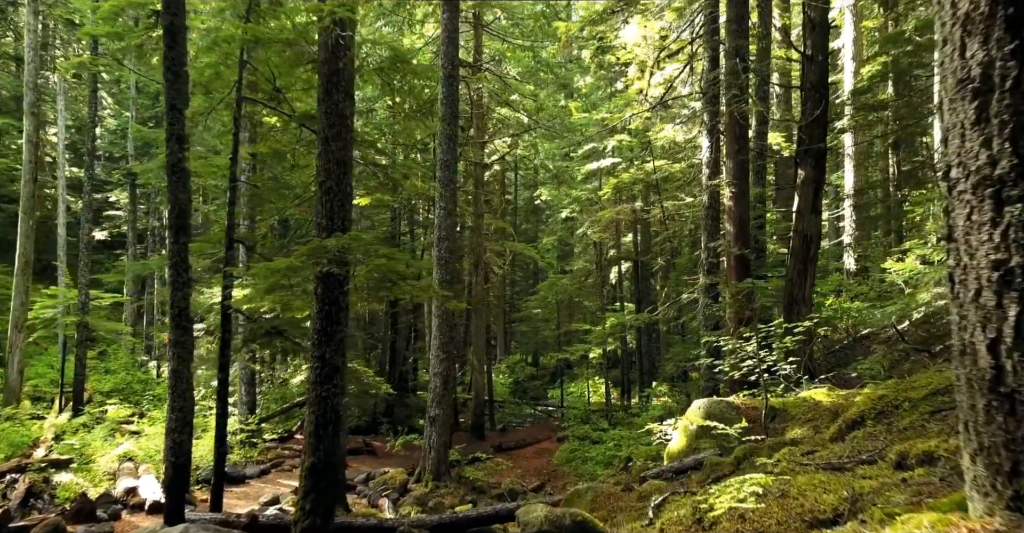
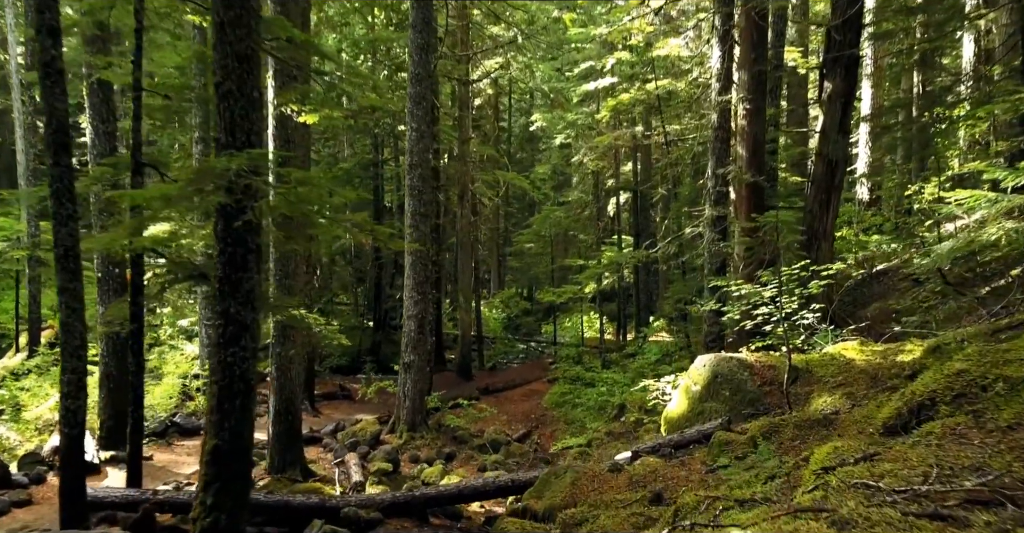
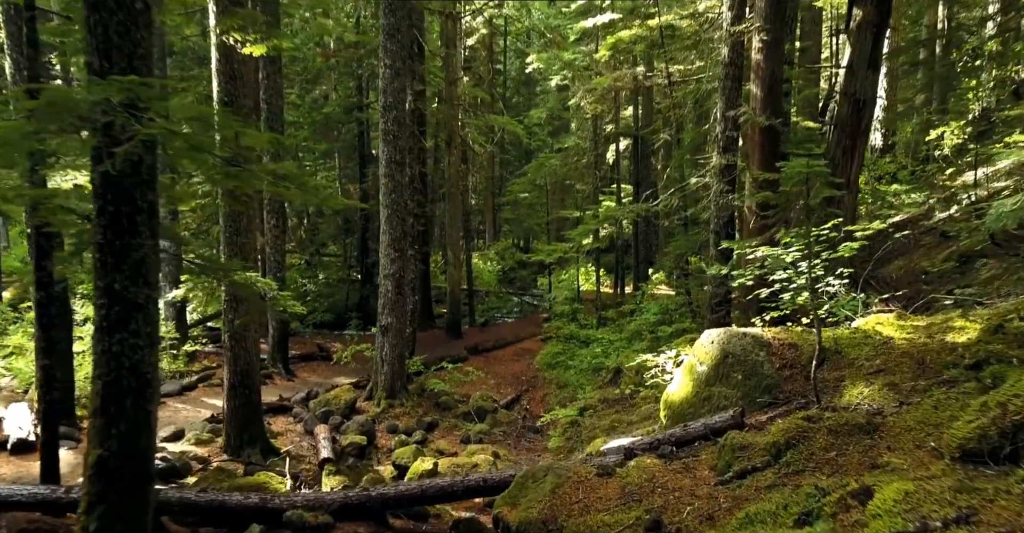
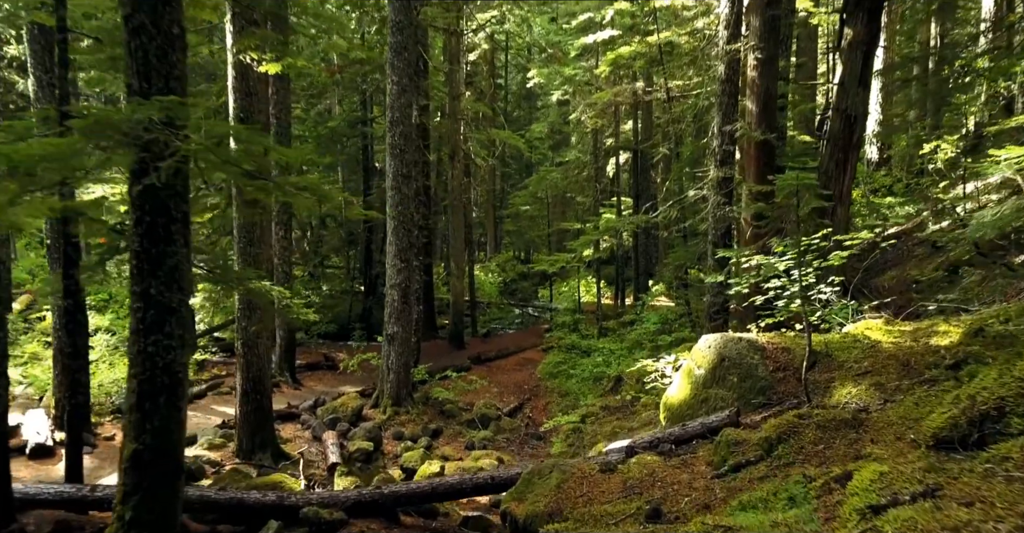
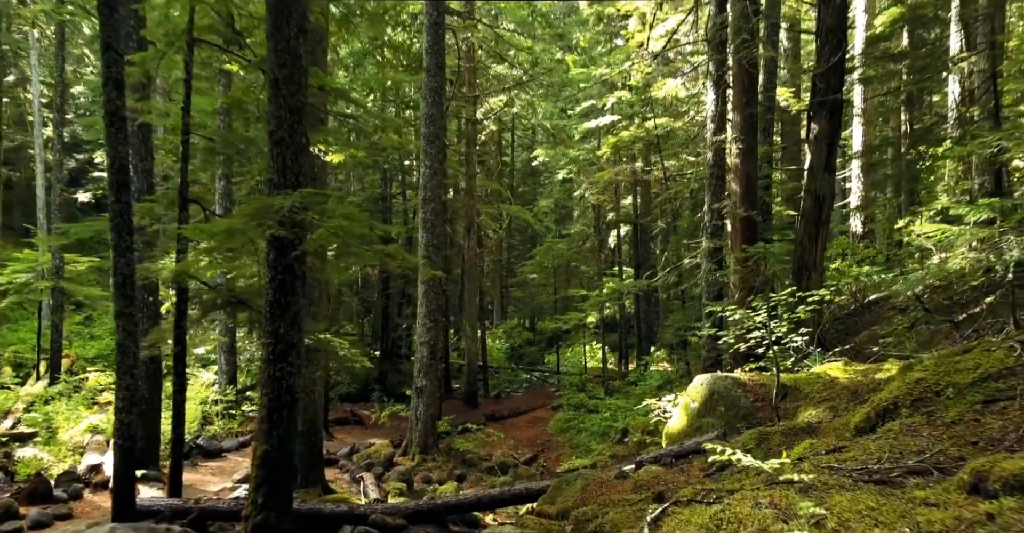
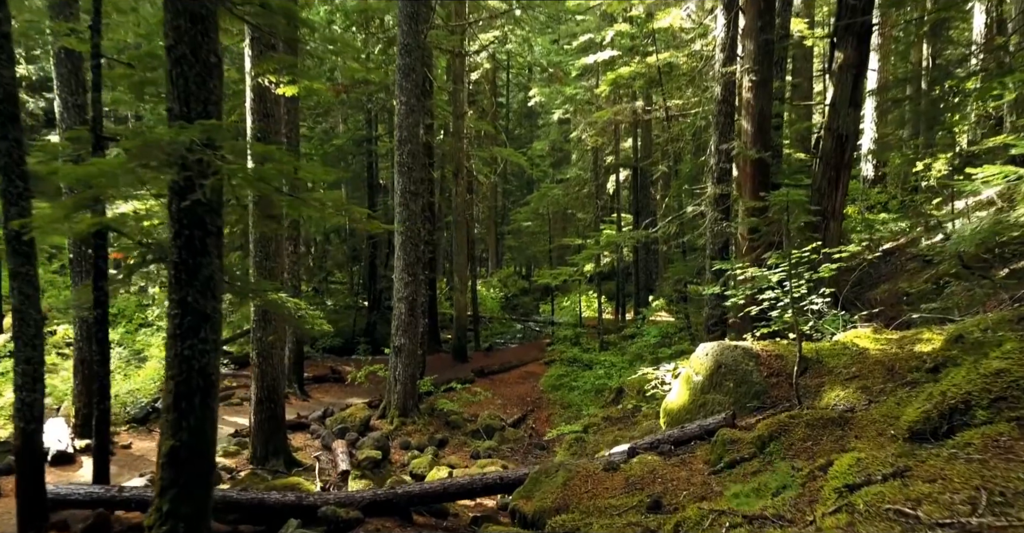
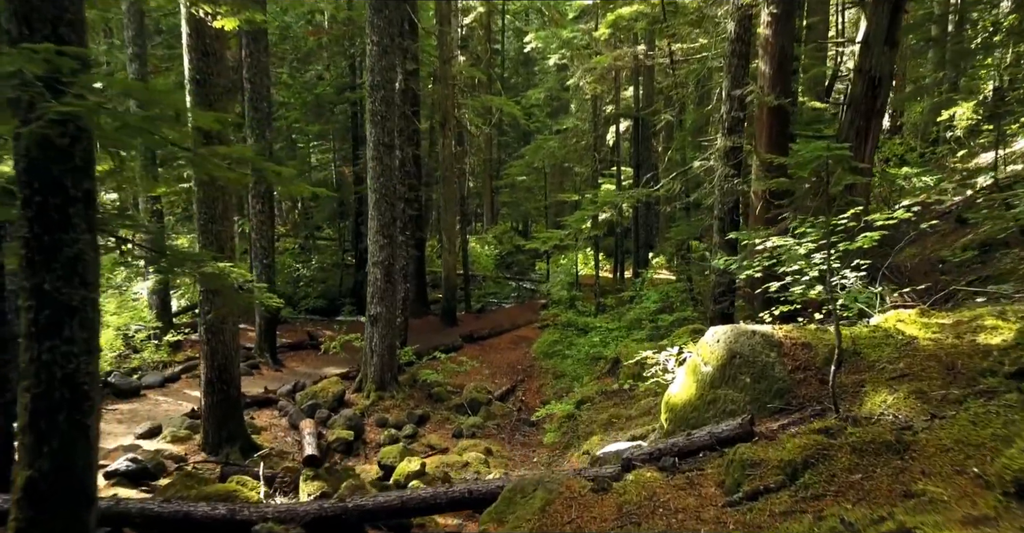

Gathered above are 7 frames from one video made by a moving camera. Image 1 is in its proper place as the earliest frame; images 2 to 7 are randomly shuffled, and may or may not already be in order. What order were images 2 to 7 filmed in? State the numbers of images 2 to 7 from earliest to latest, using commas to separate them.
5, 2, 6, 4, 3, 7
